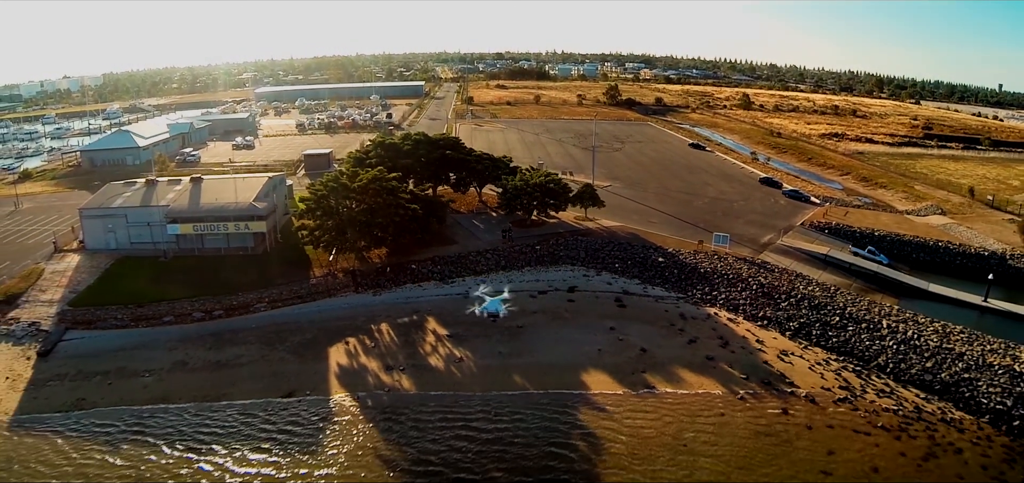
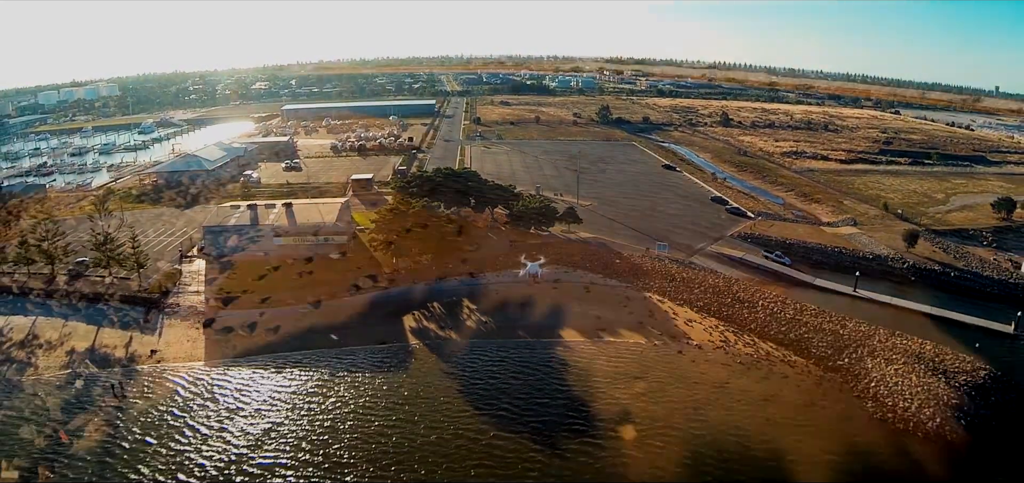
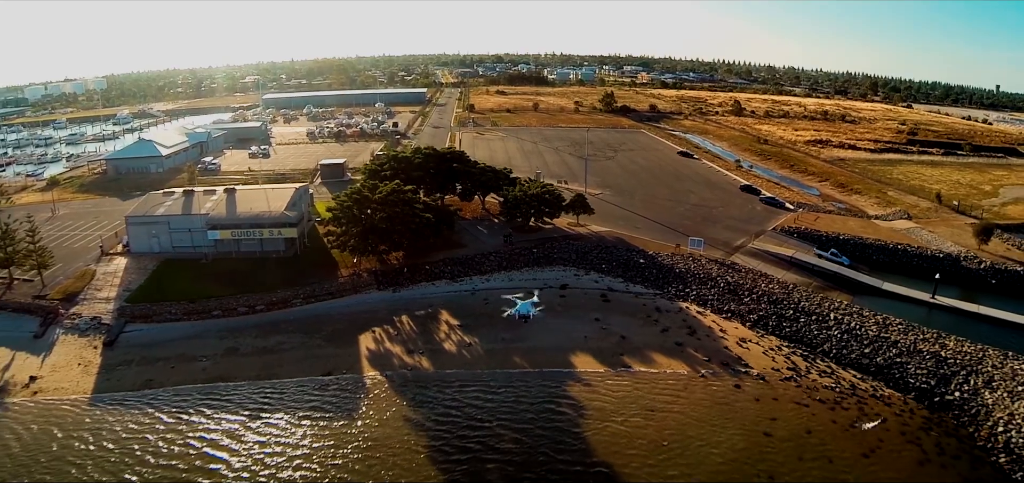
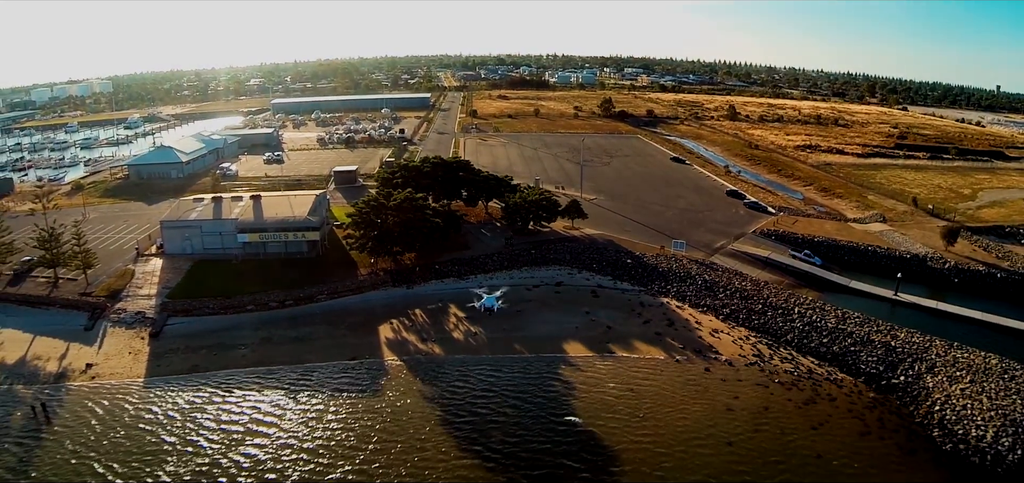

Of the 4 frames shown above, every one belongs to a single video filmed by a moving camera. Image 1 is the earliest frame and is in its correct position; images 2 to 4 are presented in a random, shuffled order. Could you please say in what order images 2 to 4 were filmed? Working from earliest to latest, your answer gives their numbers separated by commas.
3, 4, 2
